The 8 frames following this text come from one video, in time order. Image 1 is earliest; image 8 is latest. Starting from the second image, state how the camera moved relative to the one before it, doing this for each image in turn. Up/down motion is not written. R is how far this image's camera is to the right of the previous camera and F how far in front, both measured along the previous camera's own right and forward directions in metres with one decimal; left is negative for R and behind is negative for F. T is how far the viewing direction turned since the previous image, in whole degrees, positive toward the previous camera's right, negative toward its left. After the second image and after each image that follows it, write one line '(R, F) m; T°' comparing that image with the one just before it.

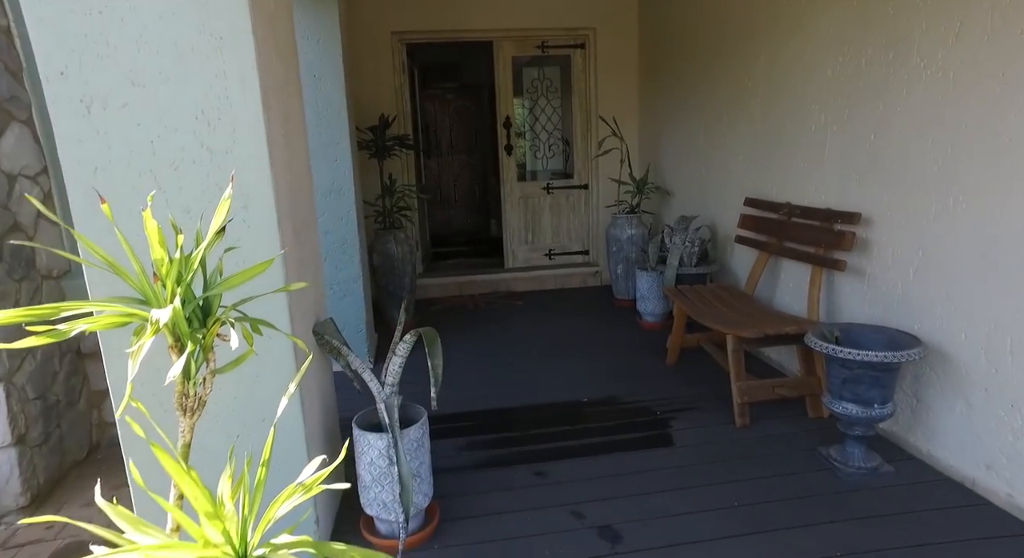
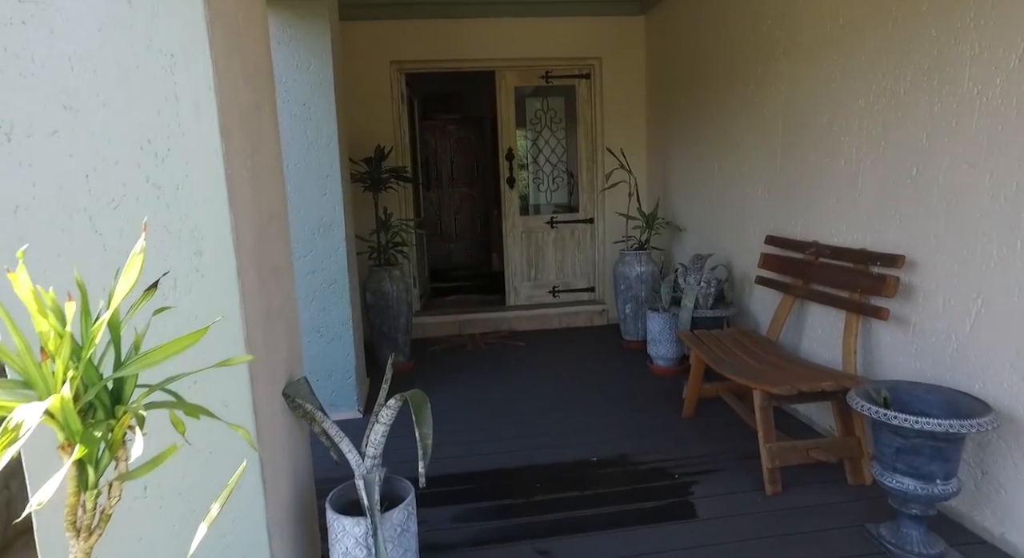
(0.0, +0.2) m; 0°
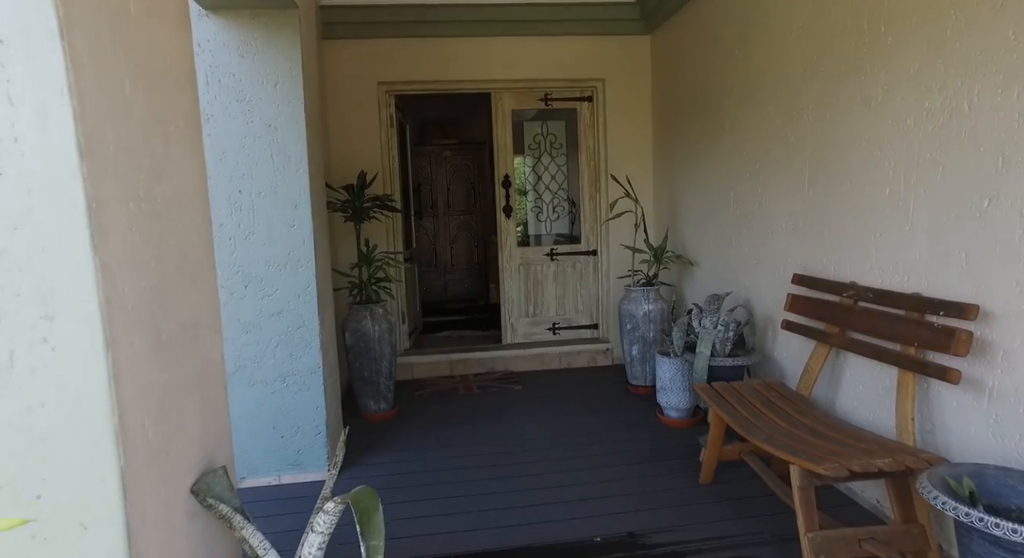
(+0.1, +0.4) m; 0°
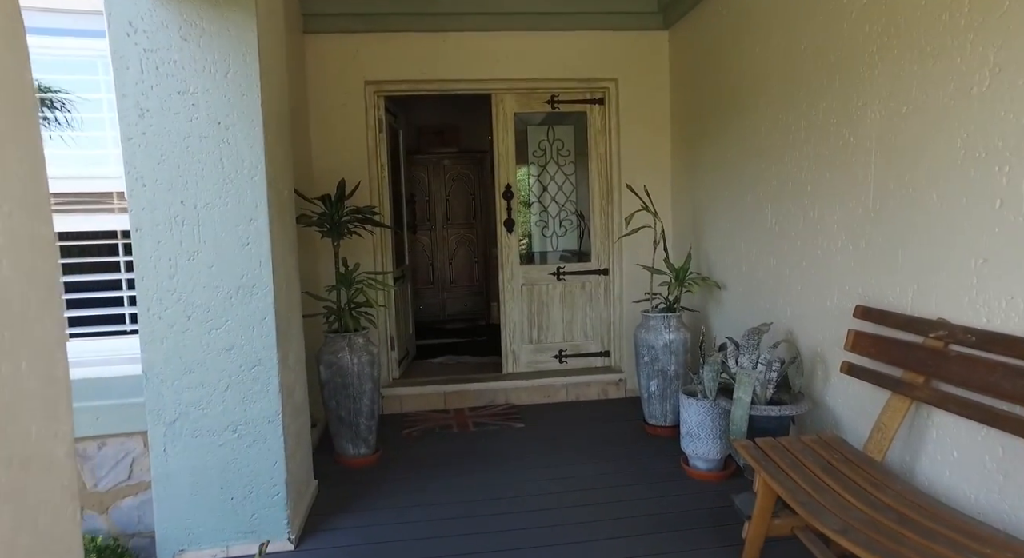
(0.0, +0.5) m; 0°
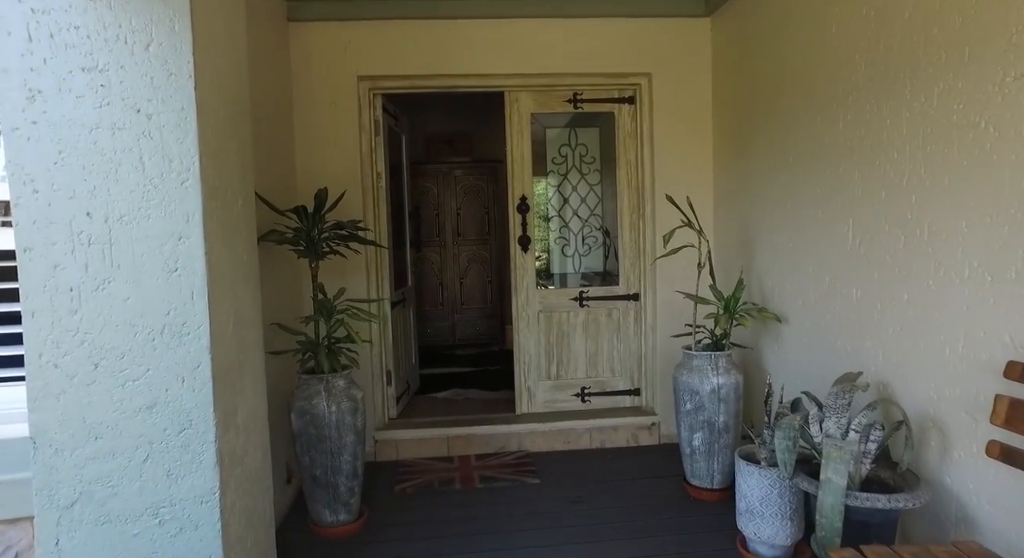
(0.0, +0.6) m; -2°
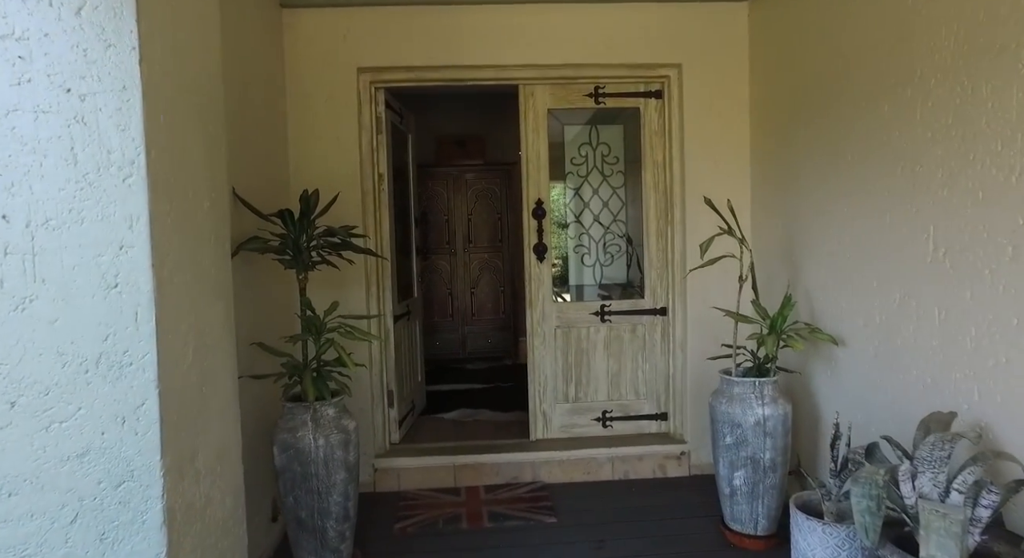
(0.0, +0.3) m; -1°
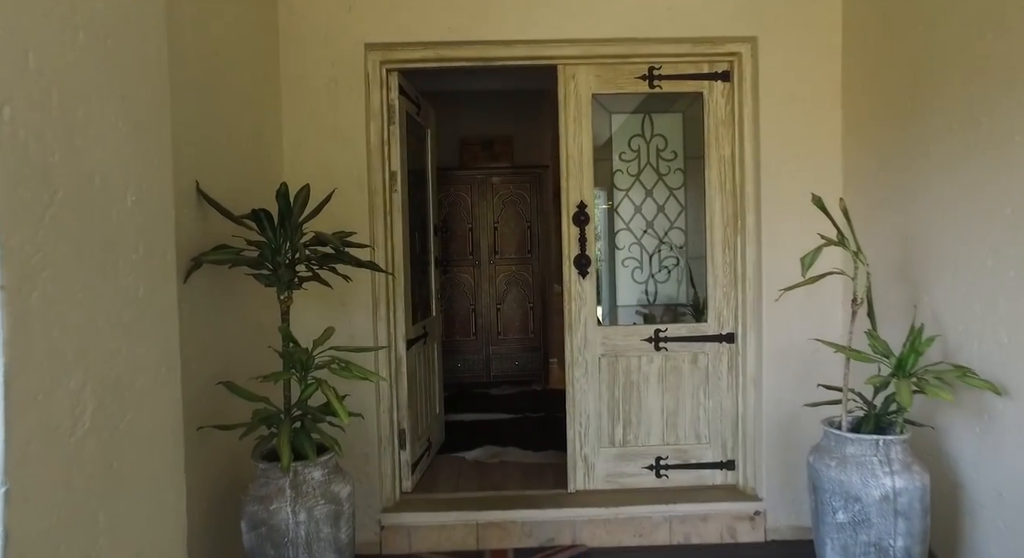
(-0.1, +0.6) m; -2°
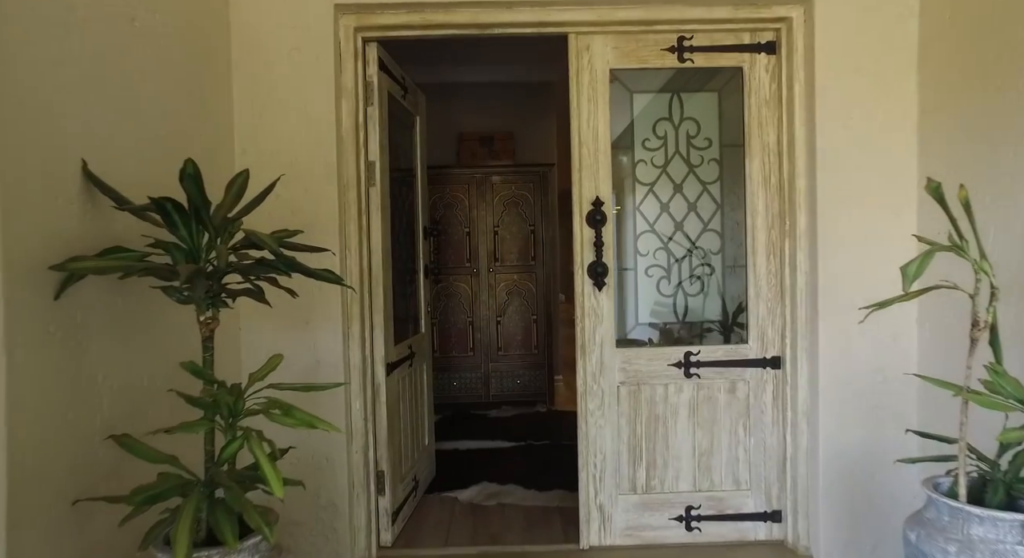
(0.0, +0.5) m; 0°
